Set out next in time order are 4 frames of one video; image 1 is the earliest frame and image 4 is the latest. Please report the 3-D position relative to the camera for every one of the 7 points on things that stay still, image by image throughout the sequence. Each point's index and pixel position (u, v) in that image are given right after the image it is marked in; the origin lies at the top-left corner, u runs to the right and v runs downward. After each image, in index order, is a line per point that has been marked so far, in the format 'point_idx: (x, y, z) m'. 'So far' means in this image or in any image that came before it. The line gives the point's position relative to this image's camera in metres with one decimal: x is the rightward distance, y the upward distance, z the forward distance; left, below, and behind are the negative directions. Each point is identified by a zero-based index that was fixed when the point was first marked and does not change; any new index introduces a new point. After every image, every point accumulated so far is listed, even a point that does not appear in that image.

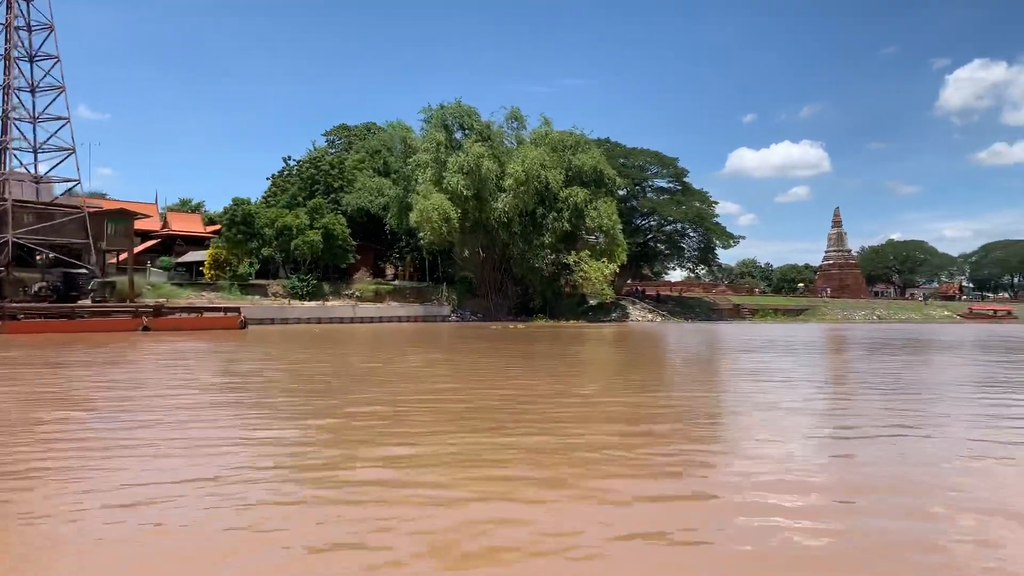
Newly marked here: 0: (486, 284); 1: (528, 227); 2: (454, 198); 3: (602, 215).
0: (-0.6, +0.1, +19.5) m
1: (+0.4, +1.3, +18.8) m
2: (-1.2, +1.9, +18.2) m
3: (+1.9, +1.5, +18.6) m
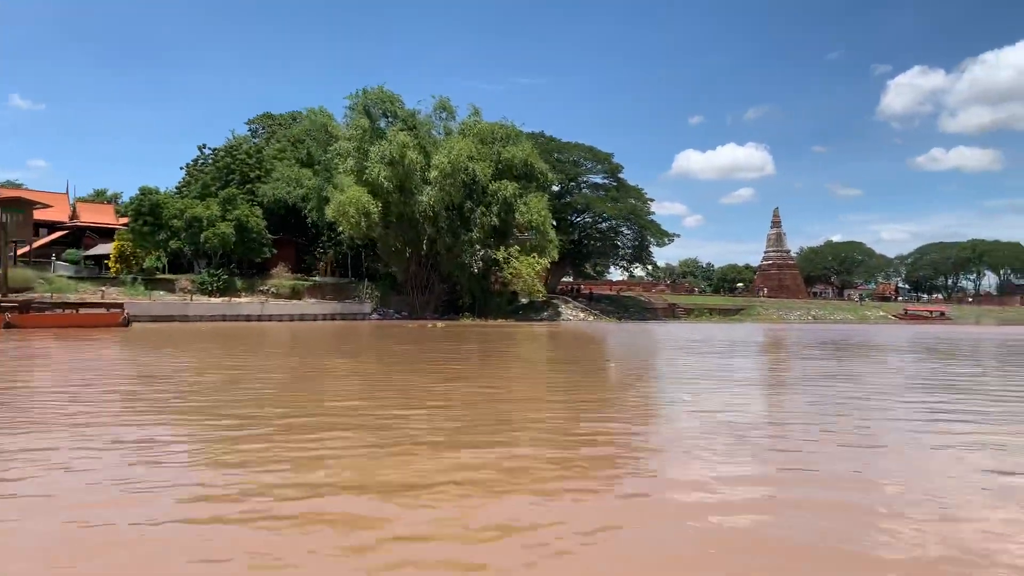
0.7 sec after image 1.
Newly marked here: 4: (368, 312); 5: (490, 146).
0: (-2.1, +0.1, +18.6) m
1: (-1.1, +1.4, +18.0) m
2: (-2.7, +1.9, +17.2) m
3: (+0.4, +1.6, +17.8) m
4: (-3.0, -0.5, +17.7) m
5: (-0.4, +2.9, +18.4) m
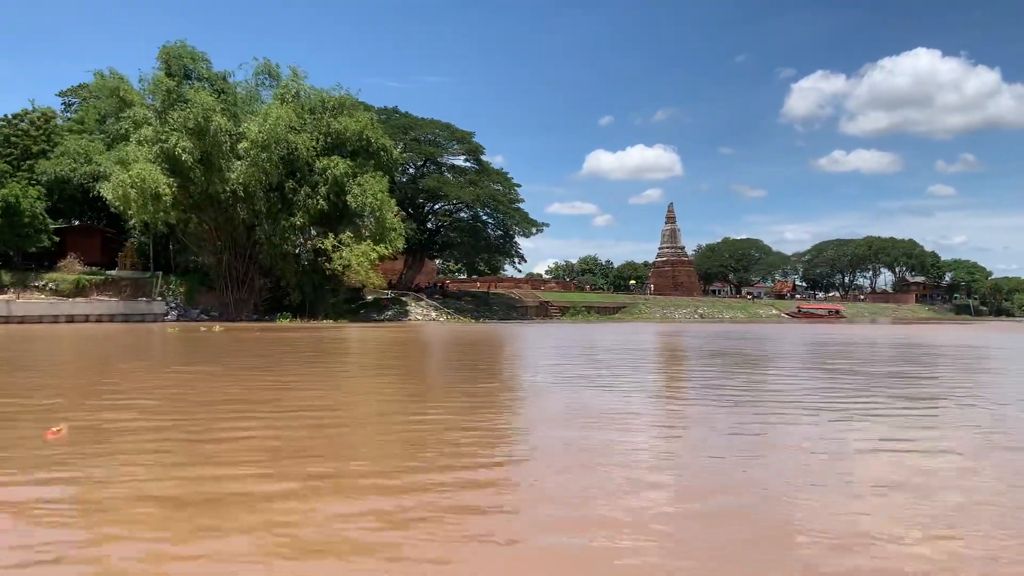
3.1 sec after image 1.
0: (-5.1, +0.2, +15.7) m
1: (-4.0, +1.4, +15.2) m
2: (-5.5, +2.0, +14.3) m
3: (-2.5, +1.7, +15.2) m
4: (-5.8, -0.4, +14.8) m
5: (-3.4, +3.0, +15.7) m
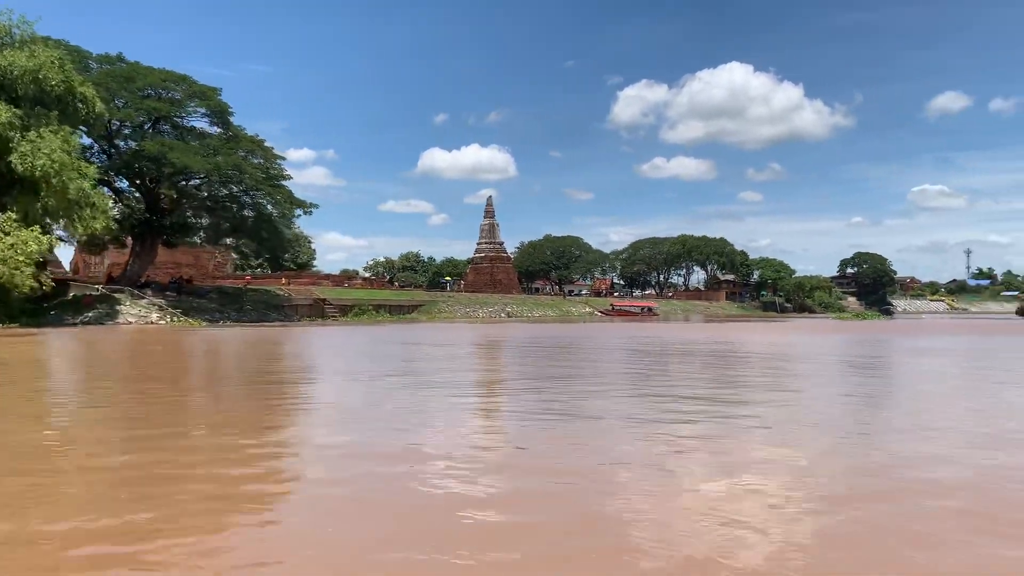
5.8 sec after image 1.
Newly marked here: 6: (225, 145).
0: (-8.6, +0.3, +11.3) m
1: (-7.5, +1.5, +10.9) m
2: (-8.7, +2.1, +9.8) m
3: (-5.9, +1.7, +11.2) m
4: (-9.2, -0.3, +10.2) m
5: (-6.9, +3.1, +11.5) m
6: (-4.8, +2.4, +15.2) m
